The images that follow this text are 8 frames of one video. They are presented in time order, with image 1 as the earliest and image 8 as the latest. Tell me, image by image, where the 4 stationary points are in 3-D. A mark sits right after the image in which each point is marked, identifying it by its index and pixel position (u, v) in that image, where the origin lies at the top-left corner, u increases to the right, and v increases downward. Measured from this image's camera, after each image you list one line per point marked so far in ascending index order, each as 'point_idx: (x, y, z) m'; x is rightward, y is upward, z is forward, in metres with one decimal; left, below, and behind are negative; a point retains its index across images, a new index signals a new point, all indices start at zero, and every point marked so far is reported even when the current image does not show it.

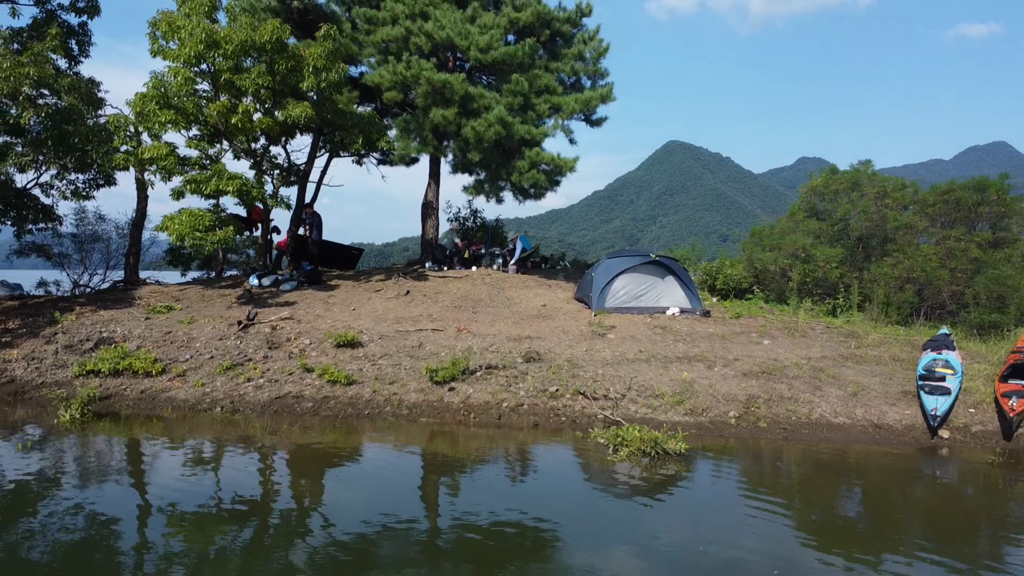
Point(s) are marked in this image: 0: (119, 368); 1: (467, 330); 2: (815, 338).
0: (-7.3, -1.5, +11.6) m
1: (-0.9, -0.8, +12.3) m
2: (+5.9, -0.9, +11.8) m
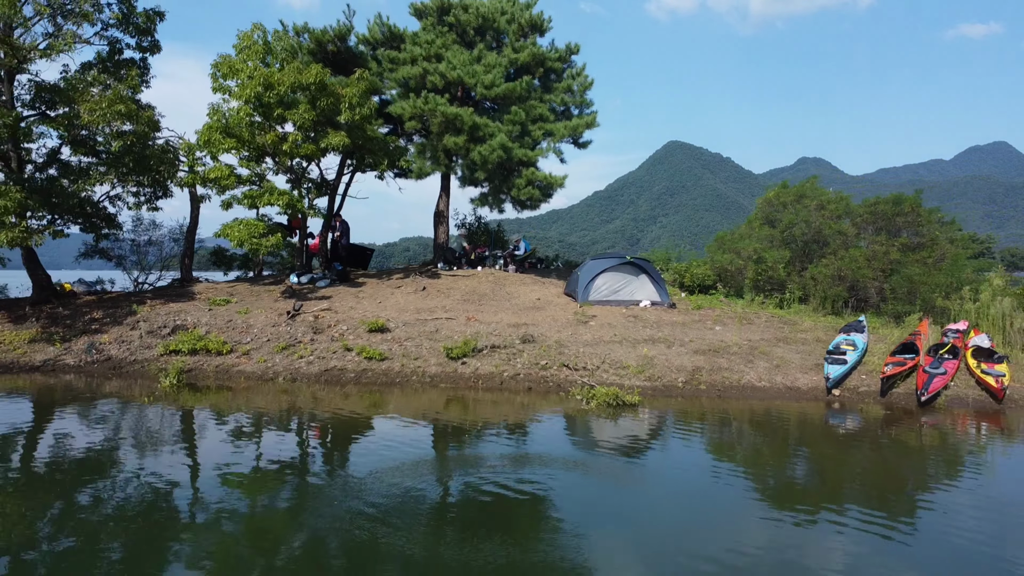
0: (-7.4, -1.4, +14.3) m
1: (-0.9, -0.7, +14.9) m
2: (+5.9, -0.8, +14.4) m
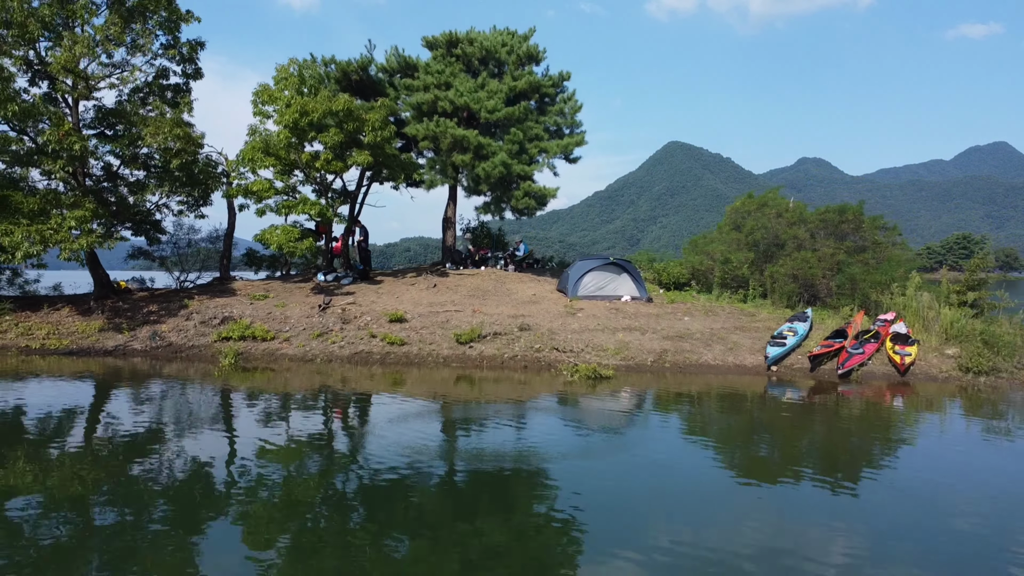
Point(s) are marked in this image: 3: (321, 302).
0: (-7.4, -1.3, +16.7) m
1: (-0.9, -0.6, +17.4) m
2: (+5.8, -0.7, +16.9) m
3: (-5.8, -0.4, +18.3) m
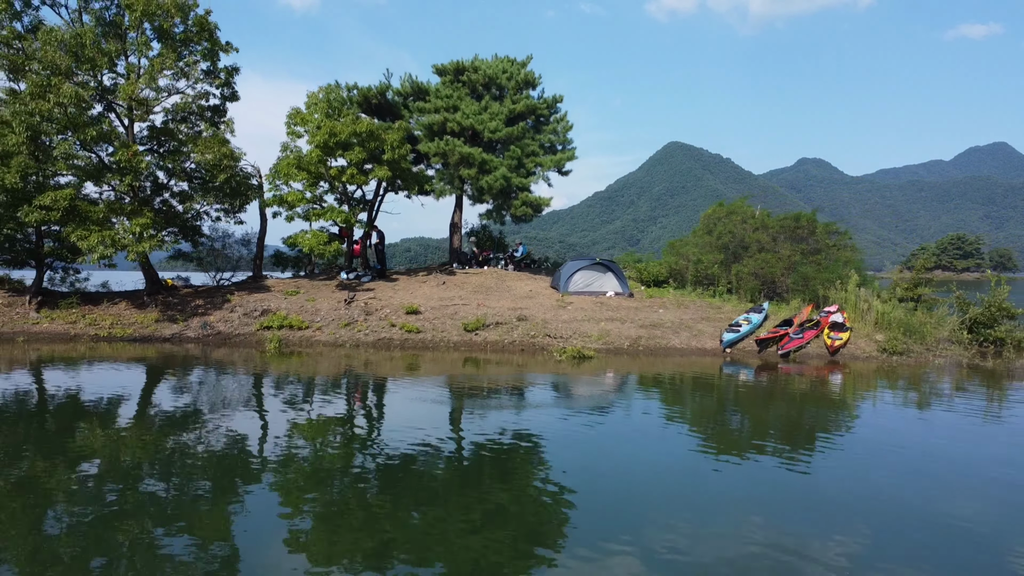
0: (-7.4, -1.2, +19.4) m
1: (-0.9, -0.5, +20.1) m
2: (+5.8, -0.6, +19.6) m
3: (-5.8, -0.3, +21.1) m
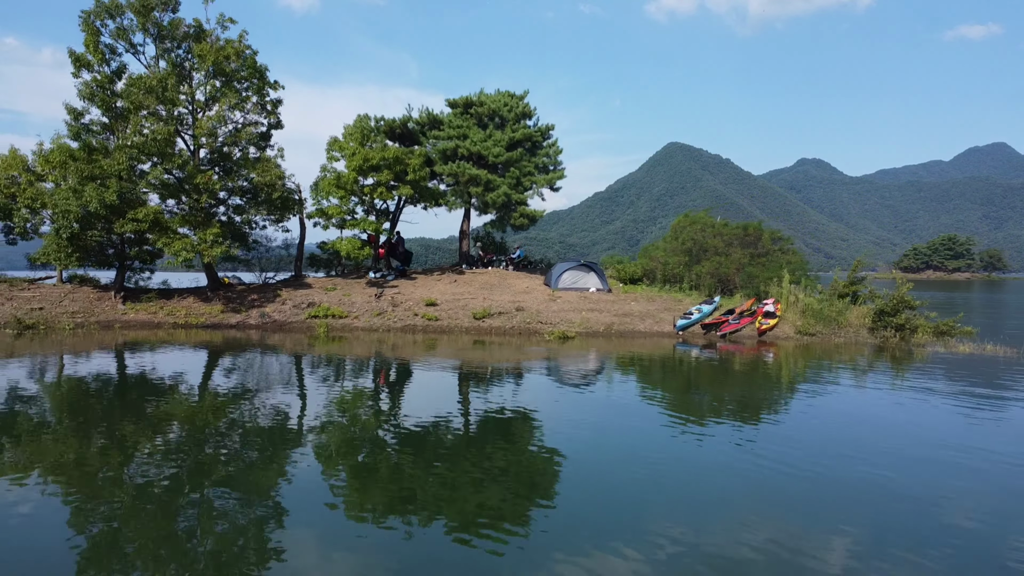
0: (-7.4, -1.0, +23.9) m
1: (-1.0, -0.4, +24.5) m
2: (+5.8, -0.5, +24.0) m
3: (-5.8, -0.1, +25.5) m
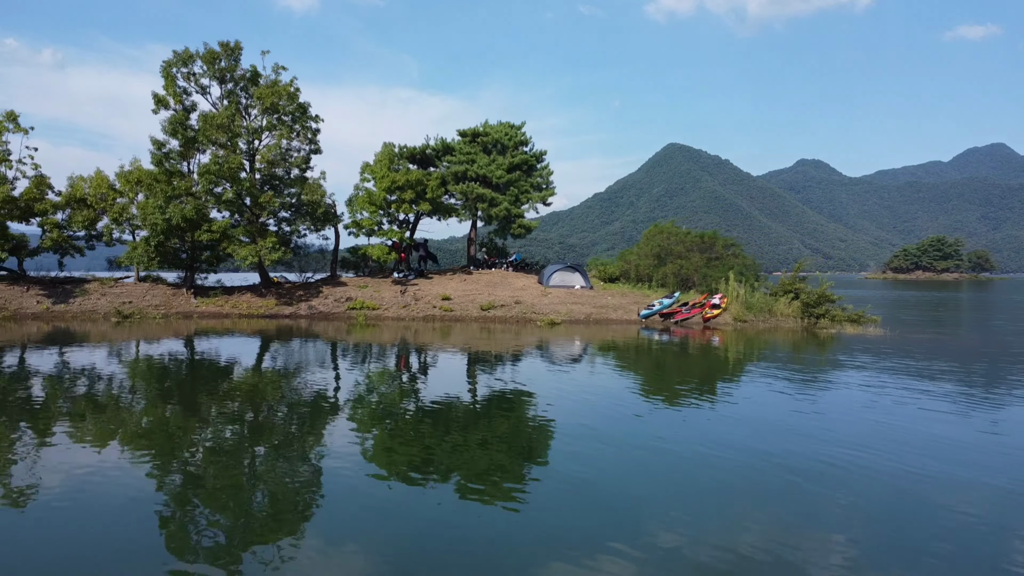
0: (-7.4, -0.9, +29.4) m
1: (-1.0, -0.3, +30.0) m
2: (+5.8, -0.4, +29.6) m
3: (-5.8, 0.0, +31.0) m
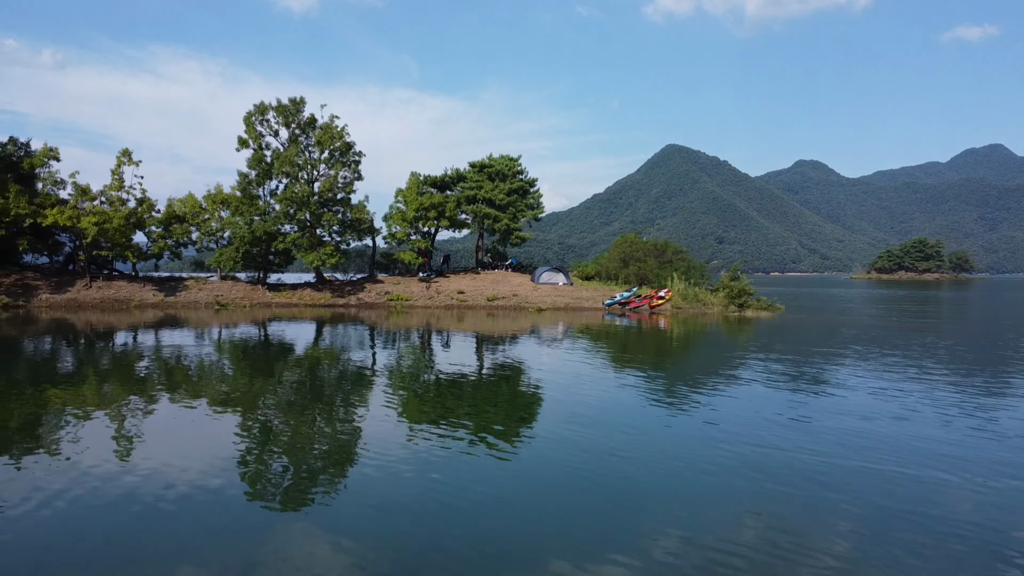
0: (-7.5, -0.7, +38.7) m
1: (-1.1, 0.0, +39.4) m
2: (+5.7, -0.1, +38.9) m
3: (-5.9, +0.2, +40.4) m
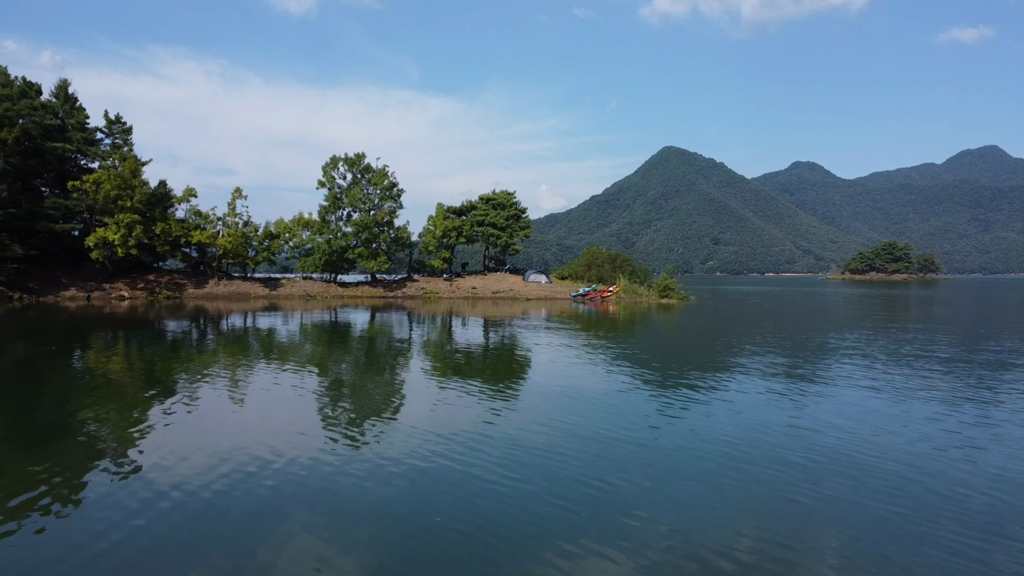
0: (-7.8, -0.4, +55.7) m
1: (-1.3, +0.3, +56.4) m
2: (+5.4, +0.2, +55.9) m
3: (-6.2, +0.5, +57.4) m
